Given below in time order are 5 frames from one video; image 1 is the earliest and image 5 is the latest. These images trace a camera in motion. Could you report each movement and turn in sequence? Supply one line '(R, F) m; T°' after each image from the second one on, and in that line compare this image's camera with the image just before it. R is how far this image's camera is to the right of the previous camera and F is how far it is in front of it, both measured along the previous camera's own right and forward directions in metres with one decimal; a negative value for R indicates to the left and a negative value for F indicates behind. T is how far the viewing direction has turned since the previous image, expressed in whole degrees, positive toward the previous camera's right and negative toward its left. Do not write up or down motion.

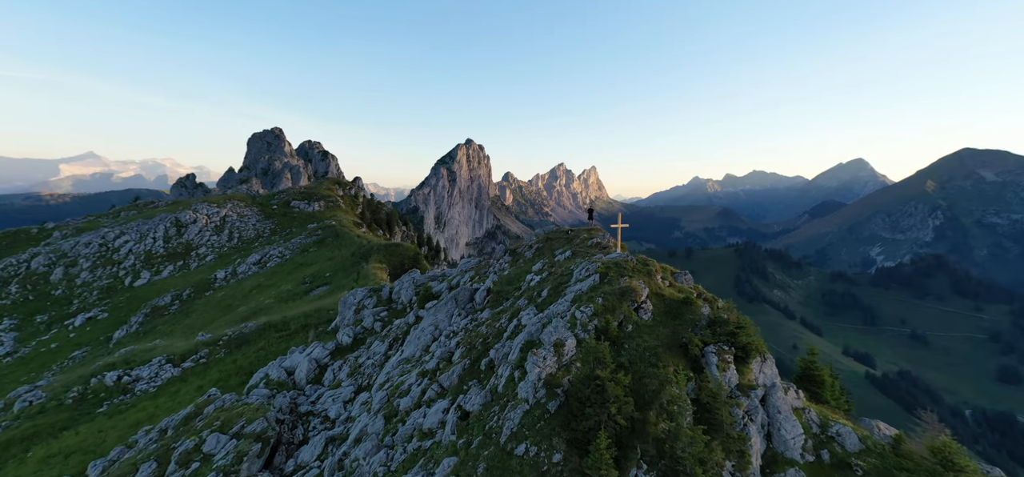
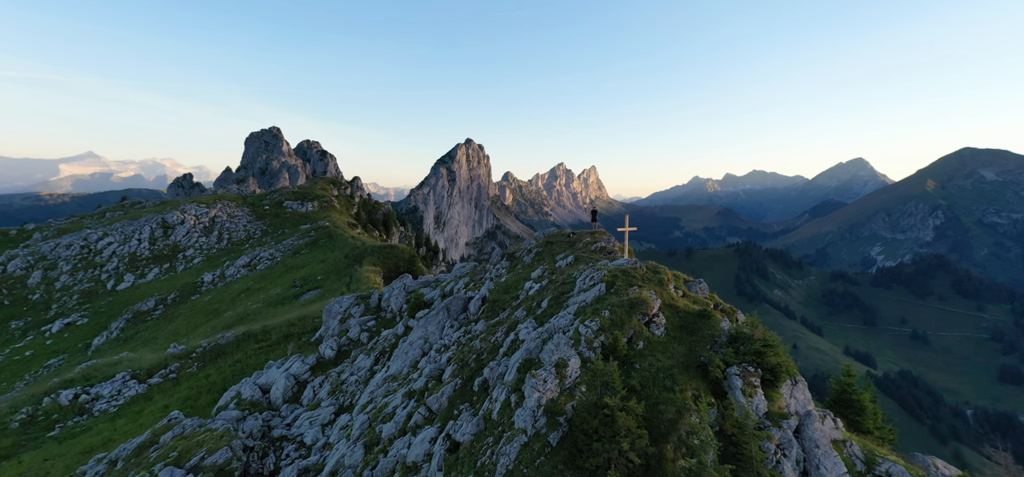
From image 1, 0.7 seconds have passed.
(+0.2, +2.8) m; 0°
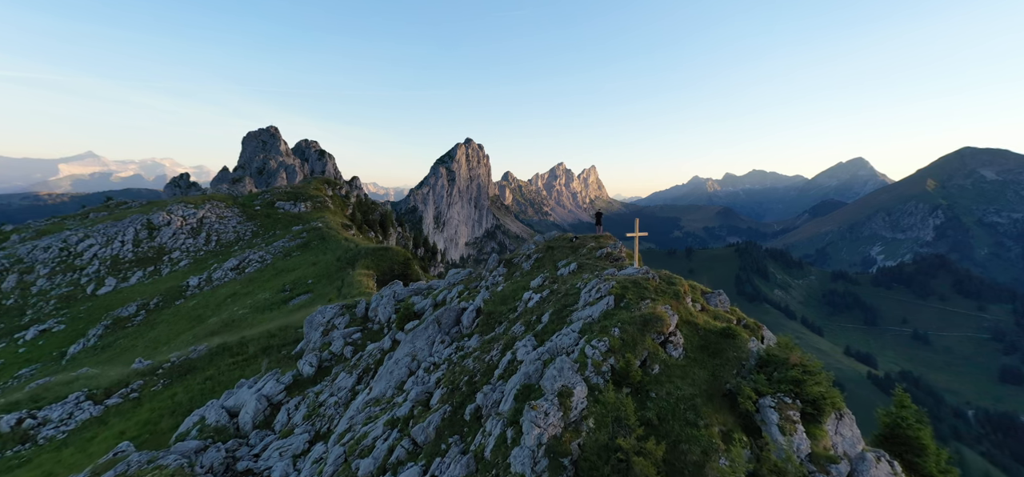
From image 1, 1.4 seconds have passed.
(+0.2, +2.9) m; 0°
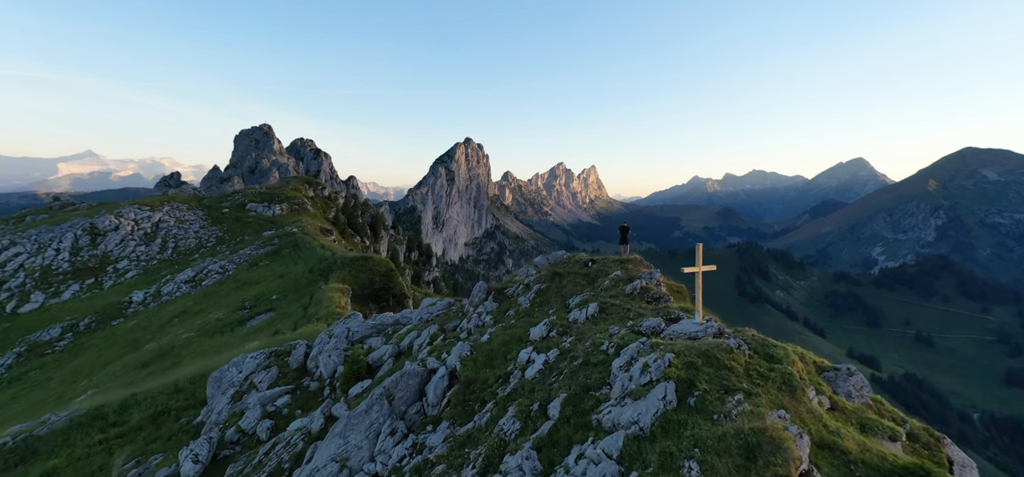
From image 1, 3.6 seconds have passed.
(+0.4, +9.7) m; 0°
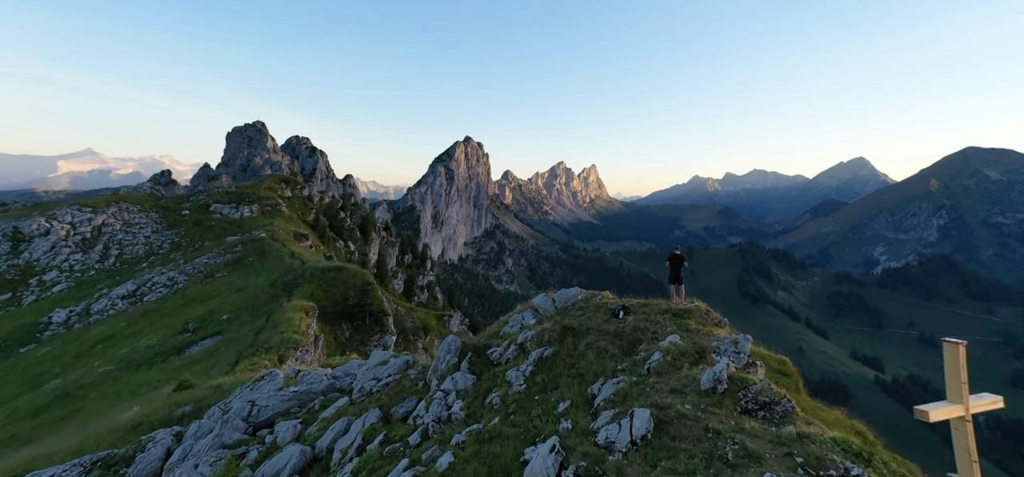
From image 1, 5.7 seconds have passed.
(+0.5, +9.7) m; 0°
